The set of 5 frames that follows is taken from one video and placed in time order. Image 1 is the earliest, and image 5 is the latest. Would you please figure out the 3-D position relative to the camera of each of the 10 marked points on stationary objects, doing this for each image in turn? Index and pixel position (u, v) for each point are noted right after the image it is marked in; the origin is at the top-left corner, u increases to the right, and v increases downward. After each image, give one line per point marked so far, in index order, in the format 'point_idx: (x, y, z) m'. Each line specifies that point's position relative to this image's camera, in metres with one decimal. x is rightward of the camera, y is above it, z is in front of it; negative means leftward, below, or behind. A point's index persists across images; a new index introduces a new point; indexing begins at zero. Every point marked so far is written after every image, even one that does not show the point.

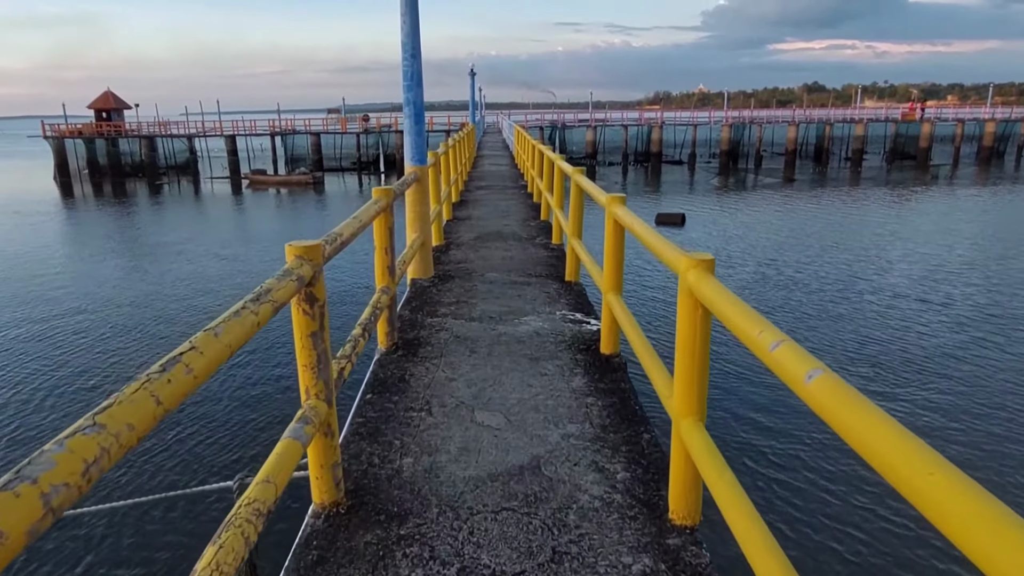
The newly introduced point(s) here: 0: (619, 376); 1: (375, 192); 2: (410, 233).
0: (+0.5, -0.4, +3.4) m
1: (-0.7, +0.5, +3.5) m
2: (-0.7, +0.4, +5.1) m
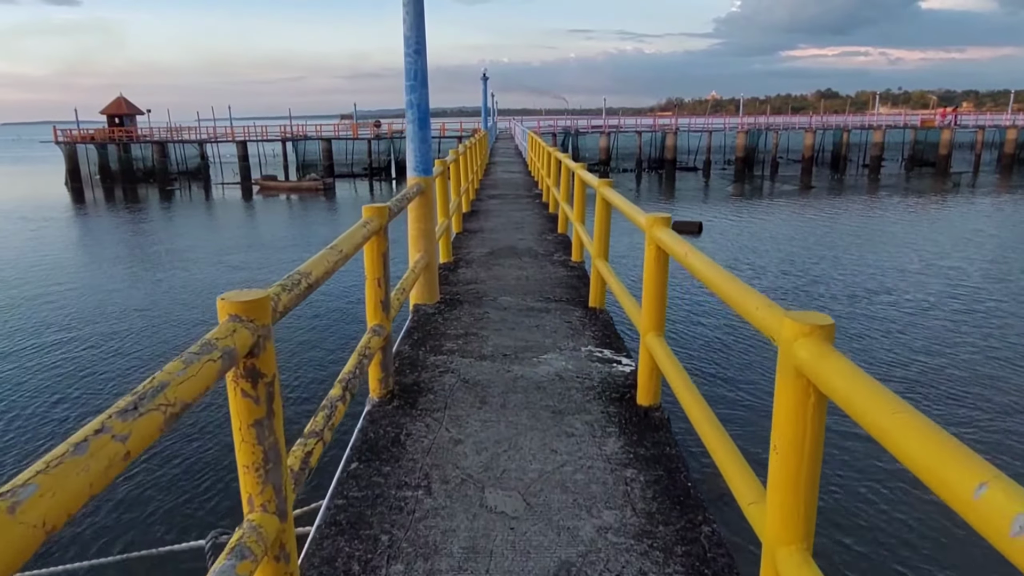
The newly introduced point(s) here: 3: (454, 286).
0: (+0.6, -0.6, +2.8) m
1: (-0.6, +0.3, +2.8) m
2: (-0.6, +0.2, +4.4) m
3: (-0.4, 0.0, +5.2) m
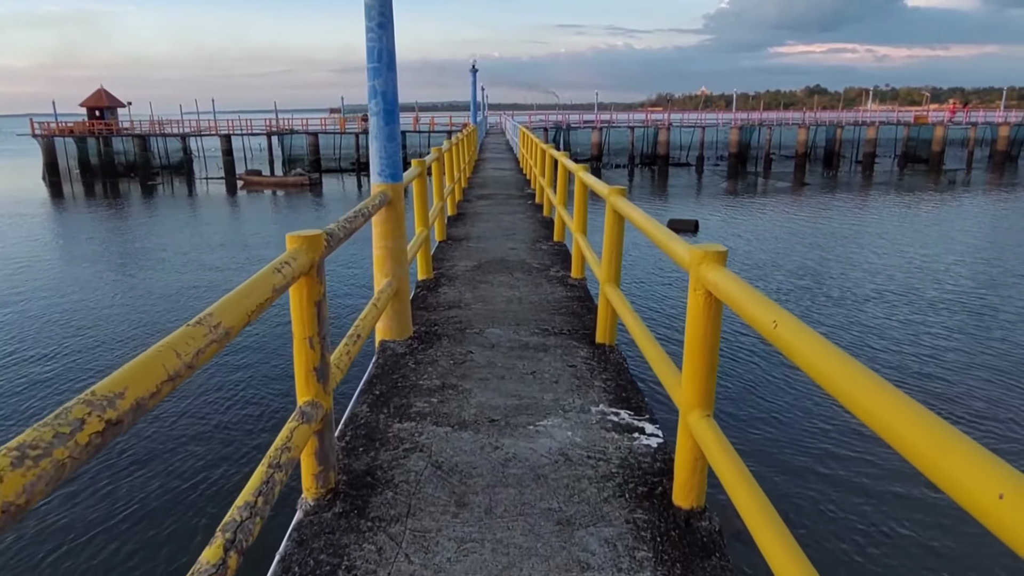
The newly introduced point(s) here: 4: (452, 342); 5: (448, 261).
0: (+0.6, -0.8, +1.9) m
1: (-0.6, +0.1, +2.0) m
2: (-0.7, +0.1, +3.6) m
3: (-0.5, -0.2, +4.3) m
4: (-0.3, -0.3, +3.7) m
5: (-0.5, +0.2, +5.8) m
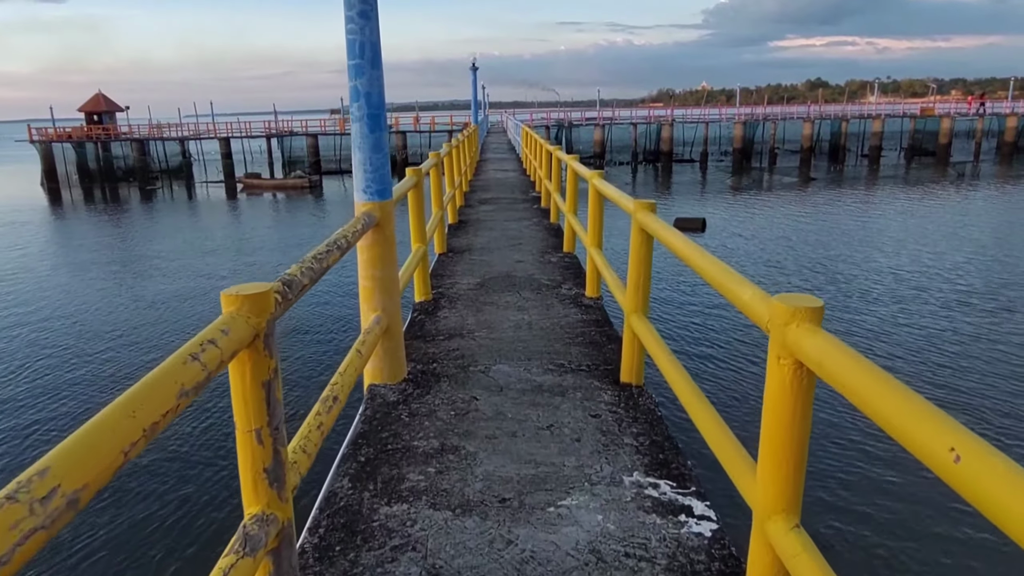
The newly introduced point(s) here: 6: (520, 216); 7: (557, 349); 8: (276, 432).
0: (+0.6, -0.9, +1.4) m
1: (-0.6, 0.0, +1.4) m
2: (-0.6, -0.1, +3.0) m
3: (-0.4, -0.3, +3.8) m
4: (-0.3, -0.4, +3.2) m
5: (-0.5, +0.1, +5.3) m
6: (+0.1, +0.9, +8.3) m
7: (+0.2, -0.3, +3.7) m
8: (-0.5, -0.3, +1.6) m
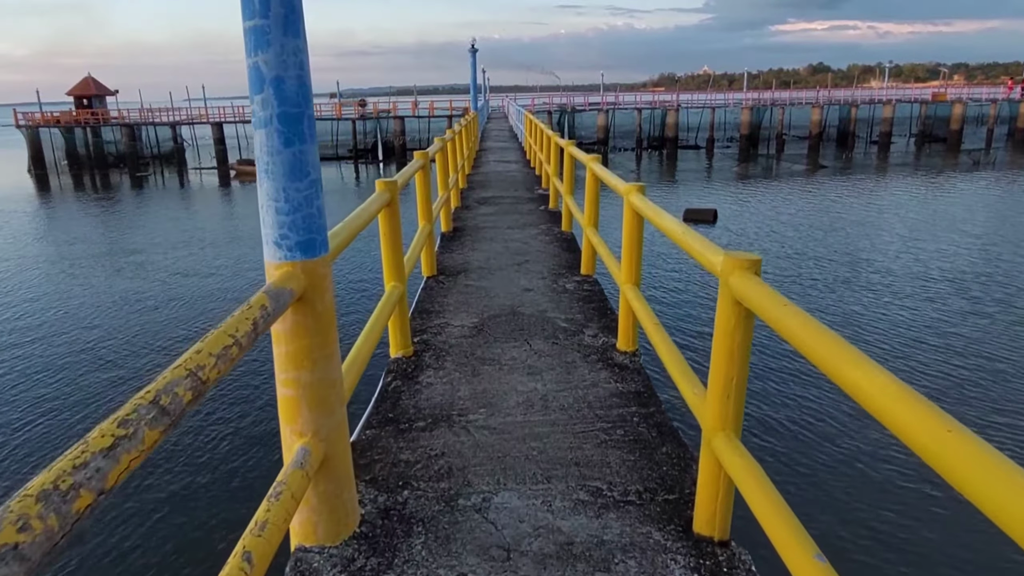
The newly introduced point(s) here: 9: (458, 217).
0: (+0.7, -1.3, +0.2) m
1: (-0.6, -0.4, +0.2) m
2: (-0.6, -0.4, +1.8) m
3: (-0.4, -0.6, +2.6) m
4: (-0.2, -0.7, +2.0) m
5: (-0.4, -0.2, +4.1) m
6: (+0.1, +0.7, +7.1) m
7: (+0.3, -0.6, +2.5) m
8: (-0.5, -0.7, +0.4) m
9: (-0.6, +0.7, +7.3) m
